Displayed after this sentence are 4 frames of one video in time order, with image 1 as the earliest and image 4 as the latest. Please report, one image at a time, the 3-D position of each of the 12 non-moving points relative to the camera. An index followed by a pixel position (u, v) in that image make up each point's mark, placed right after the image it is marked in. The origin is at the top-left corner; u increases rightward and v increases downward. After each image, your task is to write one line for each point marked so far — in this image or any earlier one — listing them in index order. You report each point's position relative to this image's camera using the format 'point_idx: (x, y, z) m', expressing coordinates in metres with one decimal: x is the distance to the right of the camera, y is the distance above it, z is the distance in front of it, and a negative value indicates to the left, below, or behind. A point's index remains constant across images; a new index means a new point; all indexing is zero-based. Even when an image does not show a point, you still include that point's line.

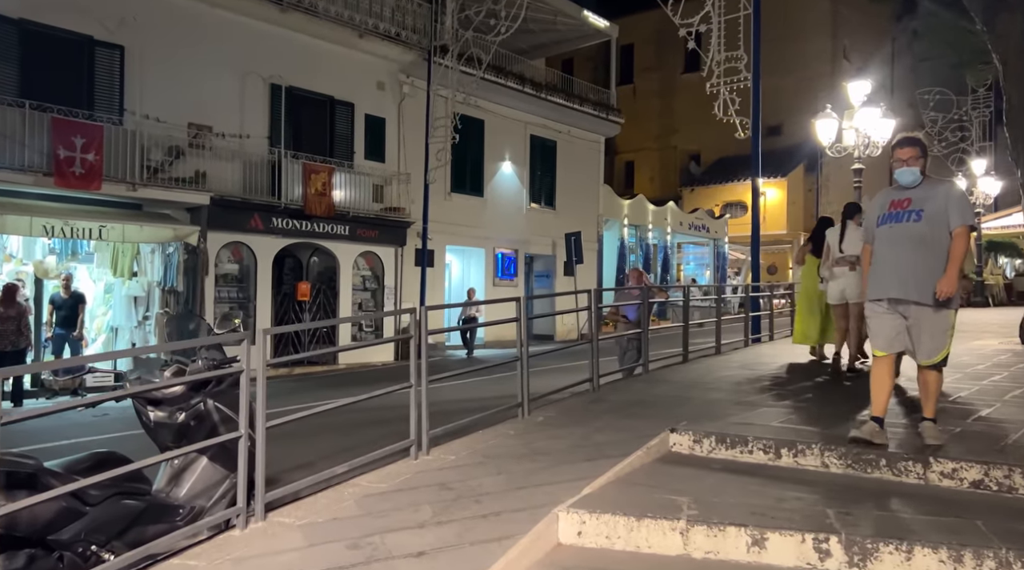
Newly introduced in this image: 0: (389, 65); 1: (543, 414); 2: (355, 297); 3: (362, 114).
0: (-2.8, +5.1, +19.0) m
1: (+0.3, -1.1, +6.9) m
2: (-3.5, -0.3, +18.2) m
3: (-3.4, +3.8, +18.4) m
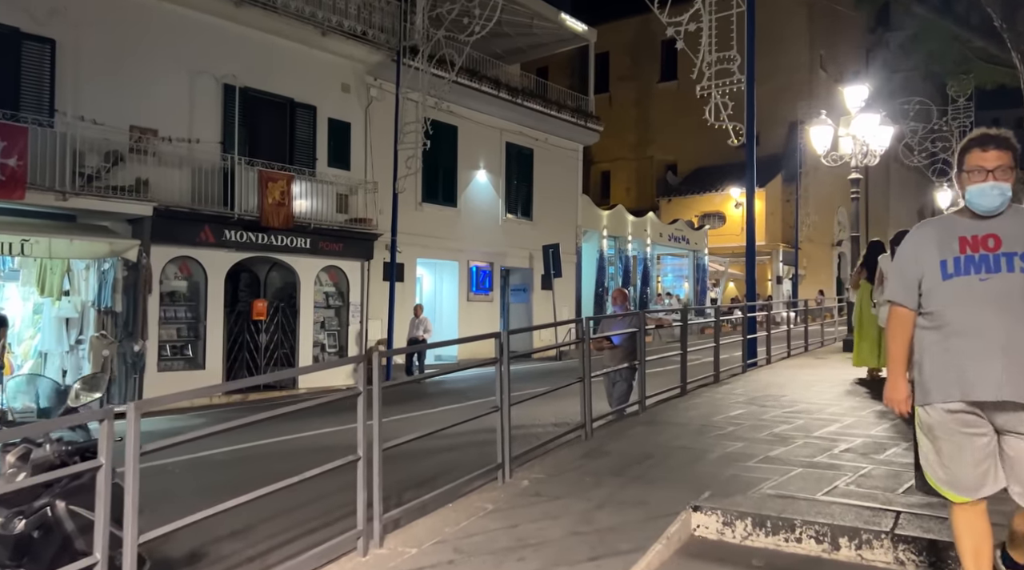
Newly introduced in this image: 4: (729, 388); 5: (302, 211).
0: (-3.4, +4.7, +17.7) m
1: (+0.1, -1.3, +5.6) m
2: (-4.0, -0.6, +16.8) m
3: (-3.9, +3.5, +17.1) m
4: (+2.6, -1.3, +10.0) m
5: (-4.1, +1.5, +16.4) m
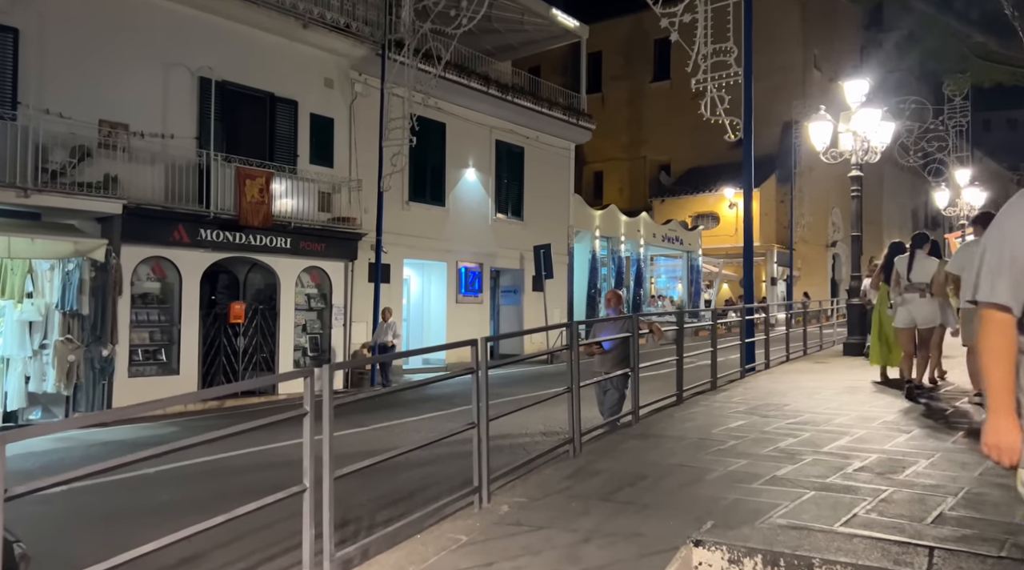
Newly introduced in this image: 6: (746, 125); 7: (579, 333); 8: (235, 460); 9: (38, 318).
0: (-3.6, +4.7, +17.1) m
1: (0.0, -1.3, +5.0) m
2: (-4.2, -0.7, +16.2) m
3: (-4.1, +3.4, +16.5) m
4: (+2.5, -1.3, +9.5) m
5: (-4.3, +1.4, +15.8) m
6: (+4.0, +2.7, +13.9) m
7: (+0.6, -0.4, +7.2) m
8: (-3.2, -2.0, +9.5) m
9: (-7.2, -0.5, +12.6) m
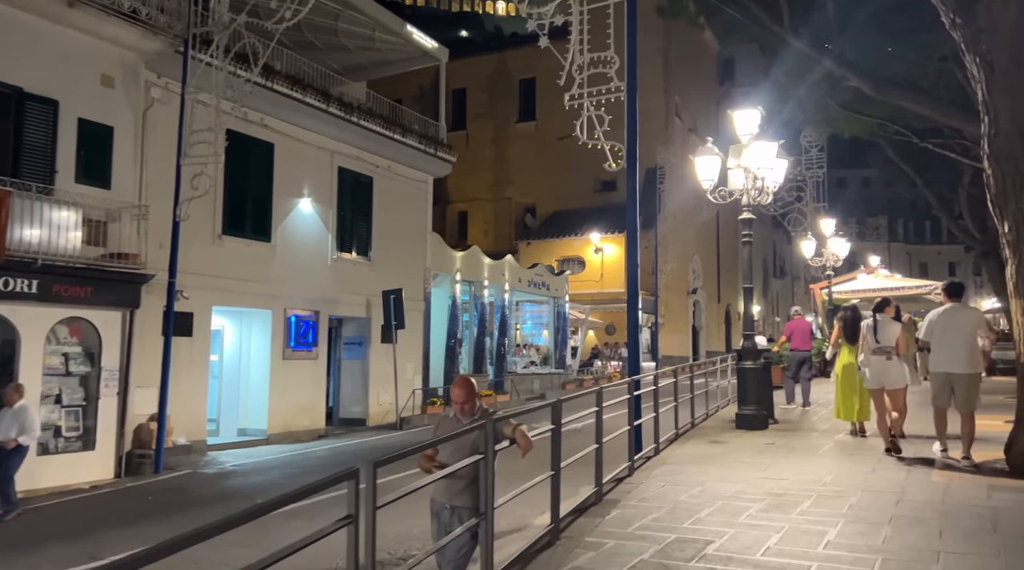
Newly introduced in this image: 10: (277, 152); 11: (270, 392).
0: (-6.3, +3.8, +13.4) m
1: (-0.9, -1.7, +1.8) m
2: (-6.8, -1.5, +12.2) m
3: (-6.8, +2.6, +12.6) m
4: (+0.9, -1.9, +6.6) m
5: (-6.9, +0.6, +11.9) m
6: (+1.6, +1.8, +11.4) m
7: (-0.6, -0.9, +4.1) m
8: (-4.7, -2.6, +5.7) m
9: (-9.2, -1.1, +8.1) m
10: (-5.1, +2.9, +17.8) m
11: (-5.2, -2.3, +17.5) m
